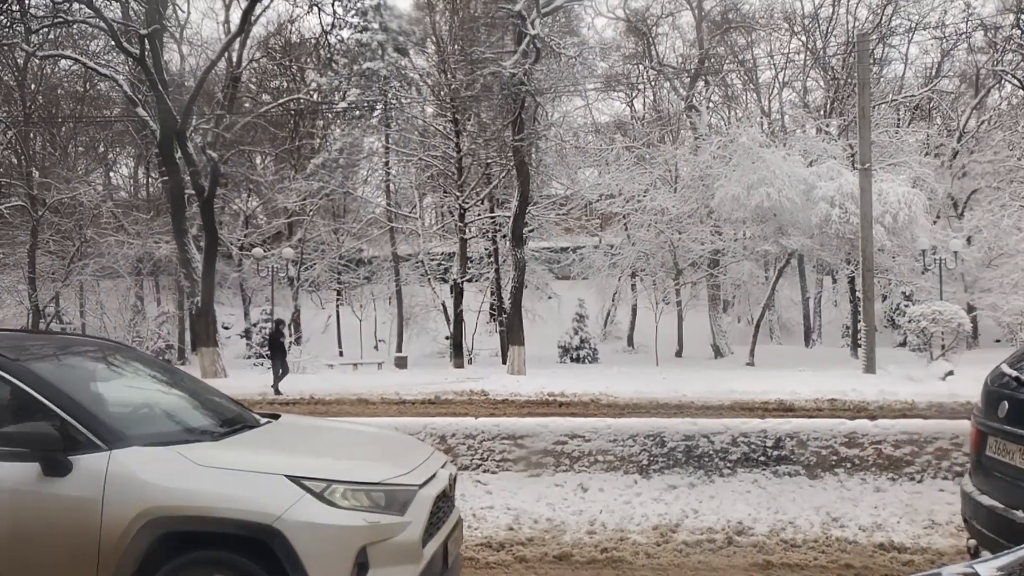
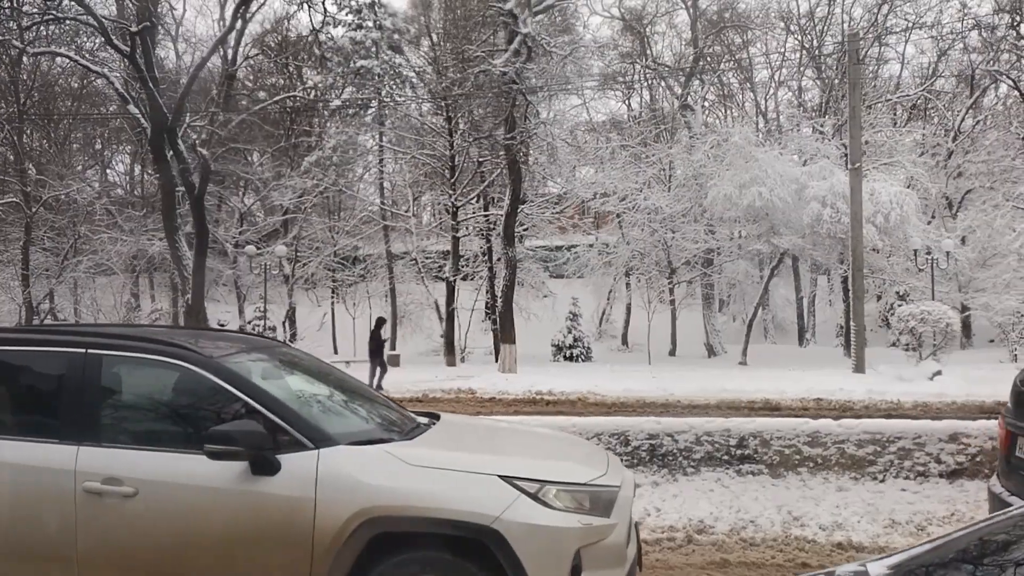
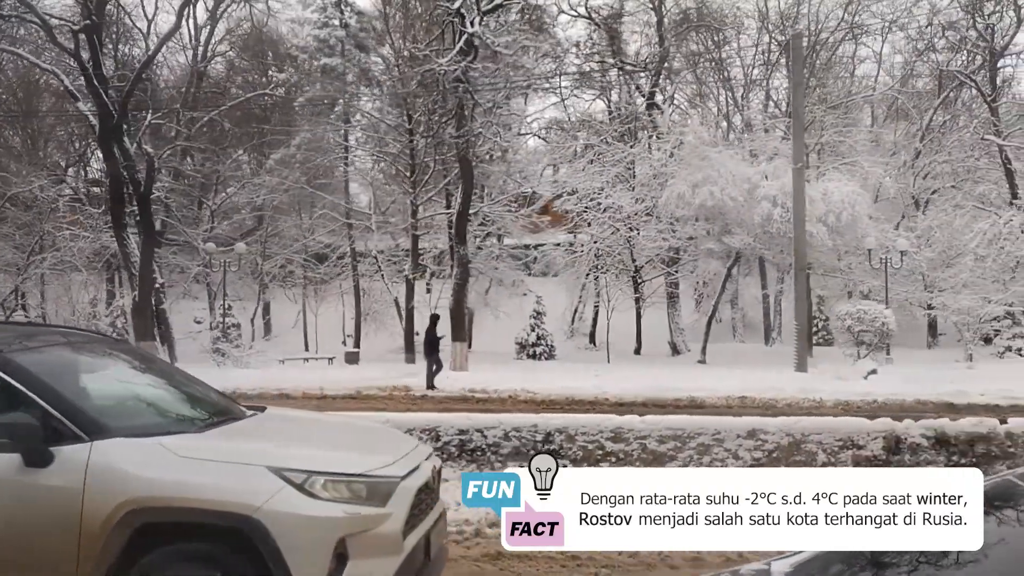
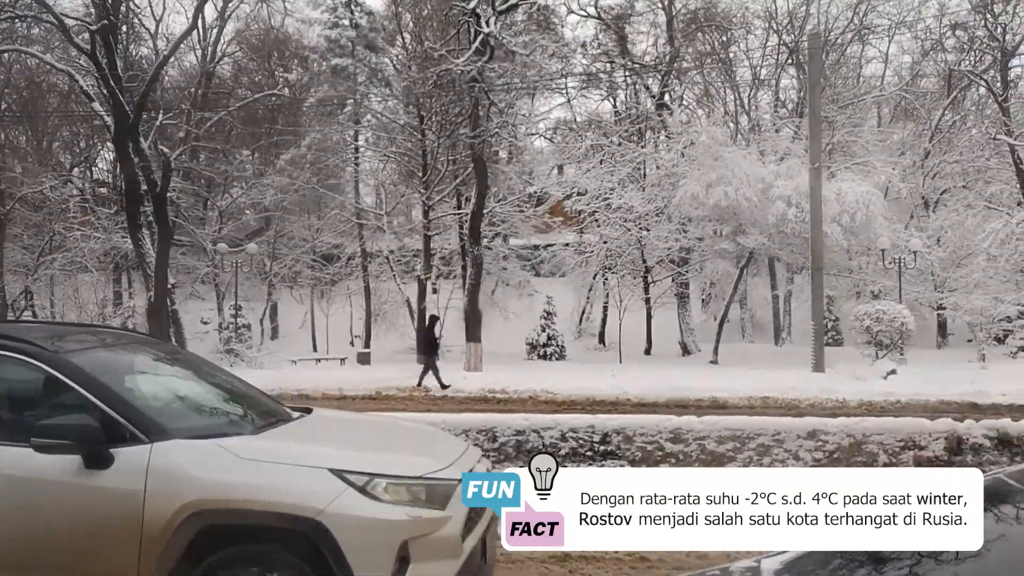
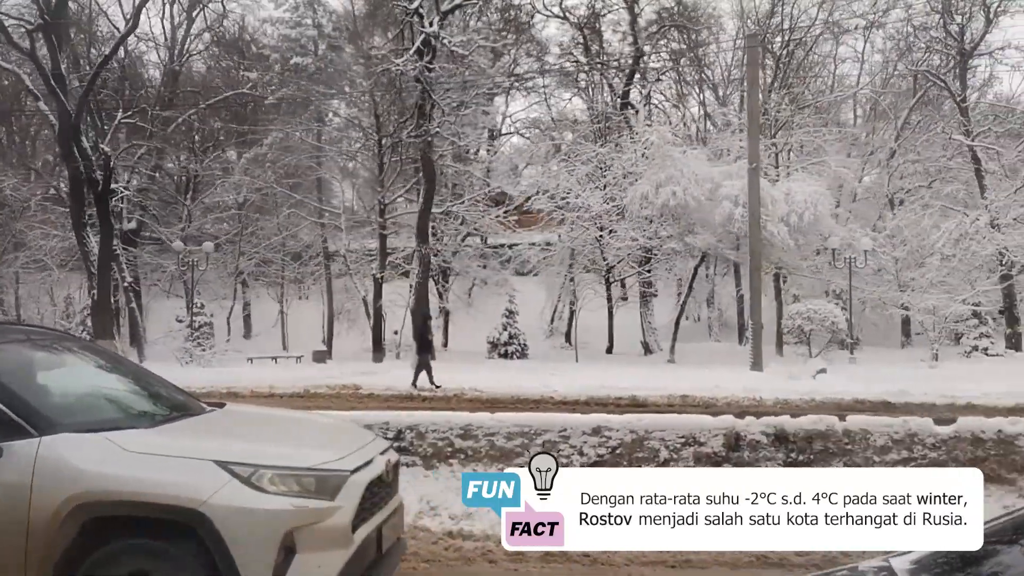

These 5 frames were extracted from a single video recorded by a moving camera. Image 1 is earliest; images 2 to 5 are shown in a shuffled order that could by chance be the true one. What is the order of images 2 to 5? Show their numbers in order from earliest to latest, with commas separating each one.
2, 4, 3, 5
